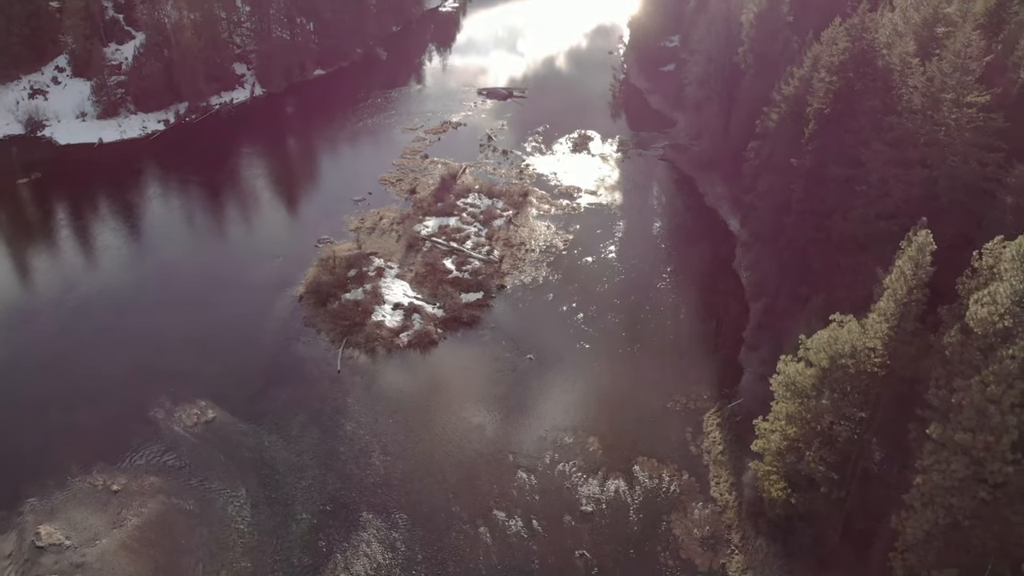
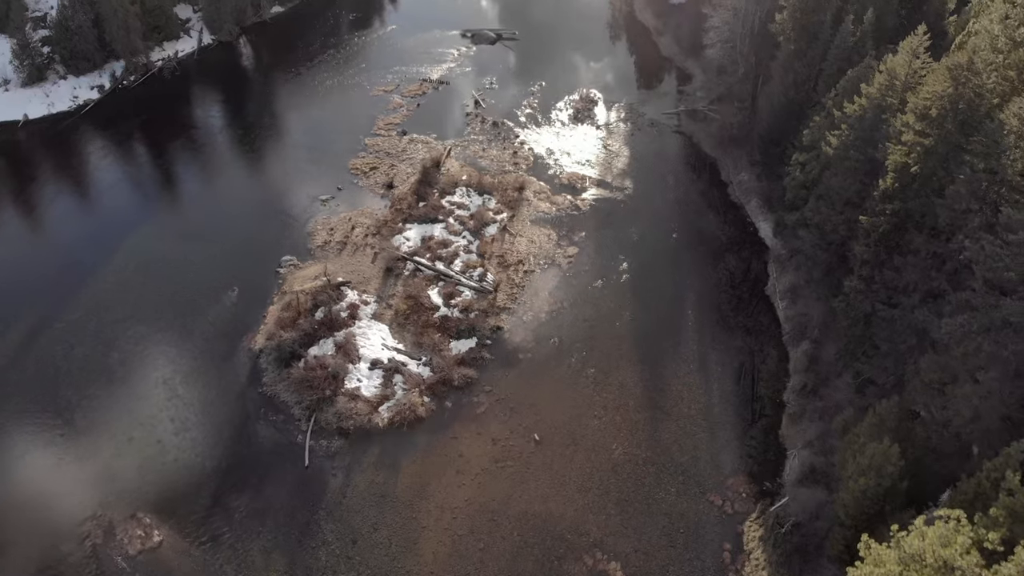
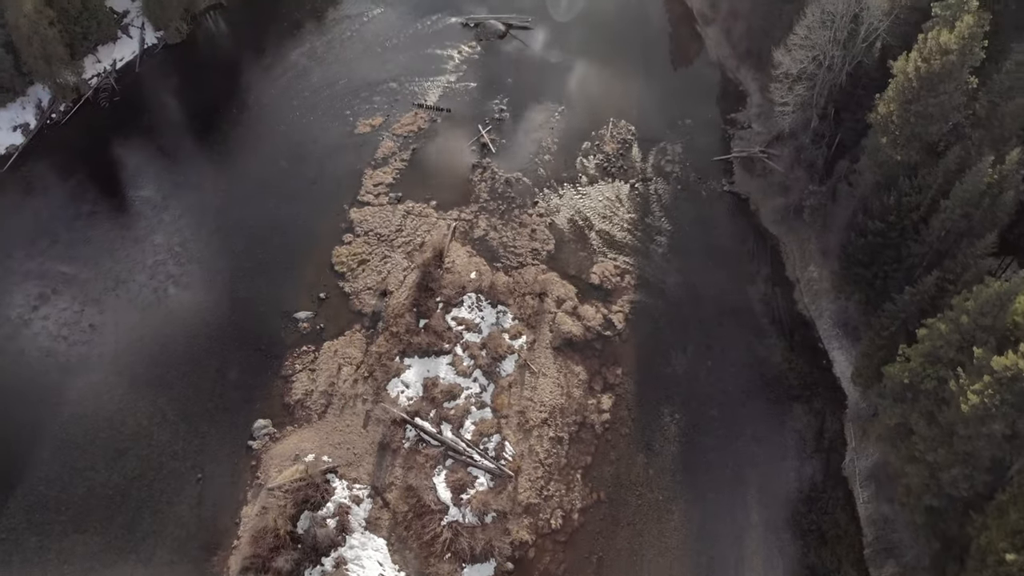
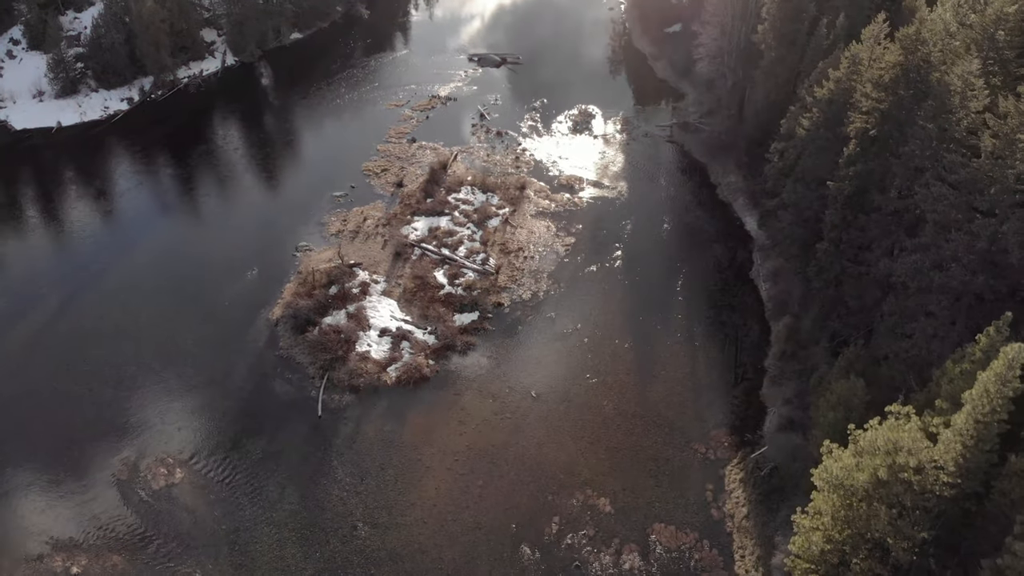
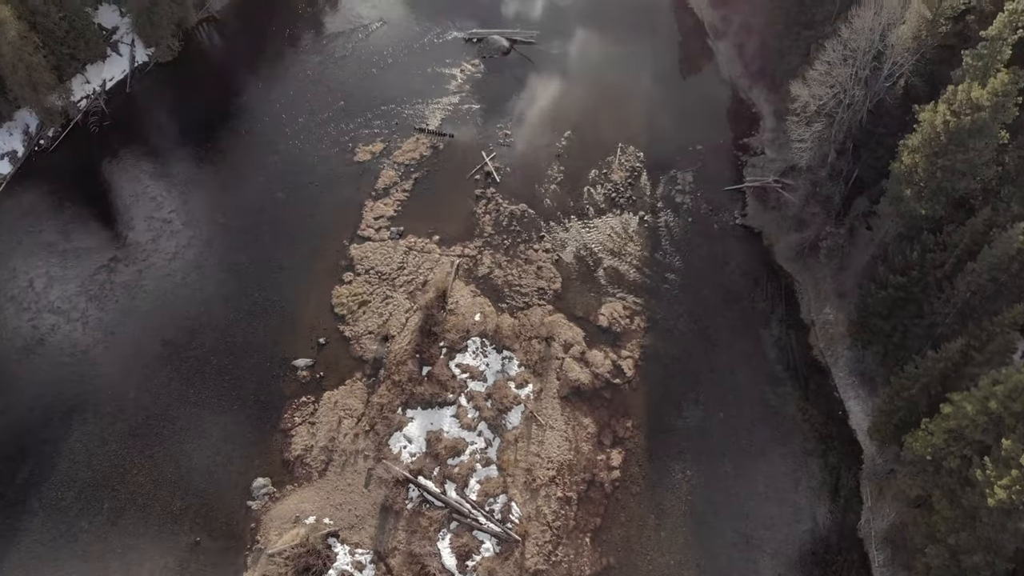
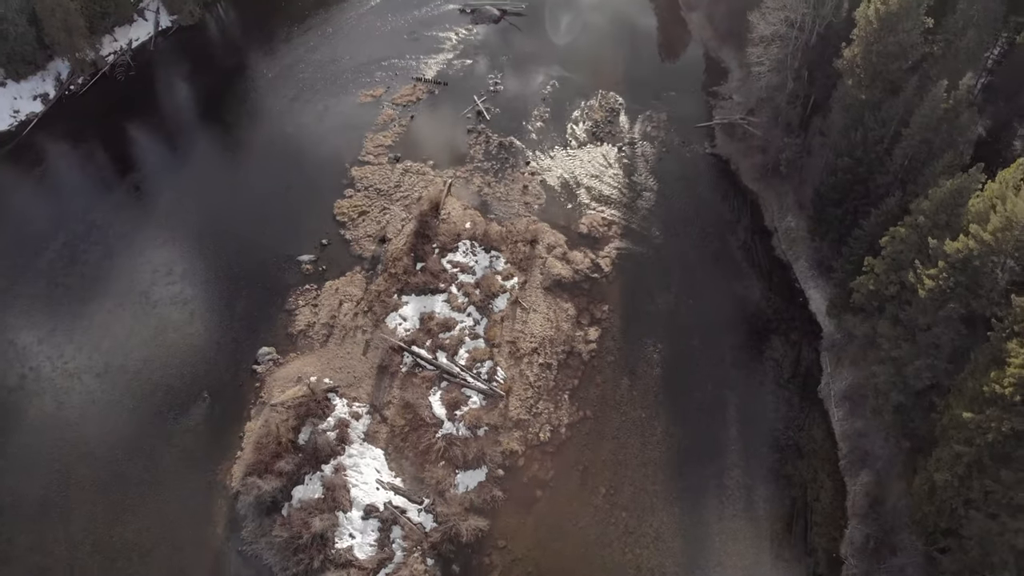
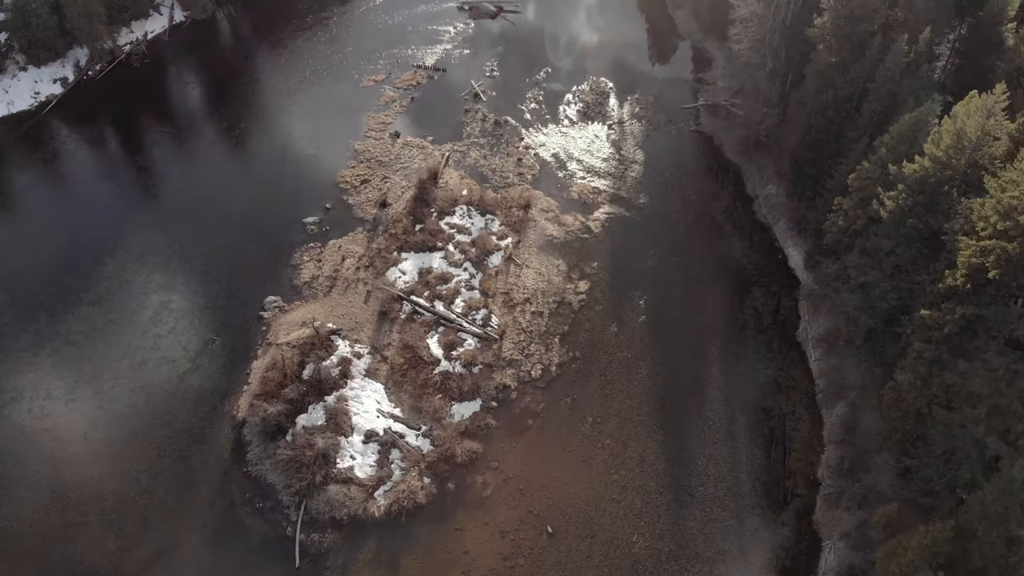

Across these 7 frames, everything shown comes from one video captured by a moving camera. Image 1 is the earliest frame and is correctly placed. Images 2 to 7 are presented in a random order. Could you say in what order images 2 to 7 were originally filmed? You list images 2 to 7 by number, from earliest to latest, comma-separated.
4, 2, 7, 6, 3, 5
